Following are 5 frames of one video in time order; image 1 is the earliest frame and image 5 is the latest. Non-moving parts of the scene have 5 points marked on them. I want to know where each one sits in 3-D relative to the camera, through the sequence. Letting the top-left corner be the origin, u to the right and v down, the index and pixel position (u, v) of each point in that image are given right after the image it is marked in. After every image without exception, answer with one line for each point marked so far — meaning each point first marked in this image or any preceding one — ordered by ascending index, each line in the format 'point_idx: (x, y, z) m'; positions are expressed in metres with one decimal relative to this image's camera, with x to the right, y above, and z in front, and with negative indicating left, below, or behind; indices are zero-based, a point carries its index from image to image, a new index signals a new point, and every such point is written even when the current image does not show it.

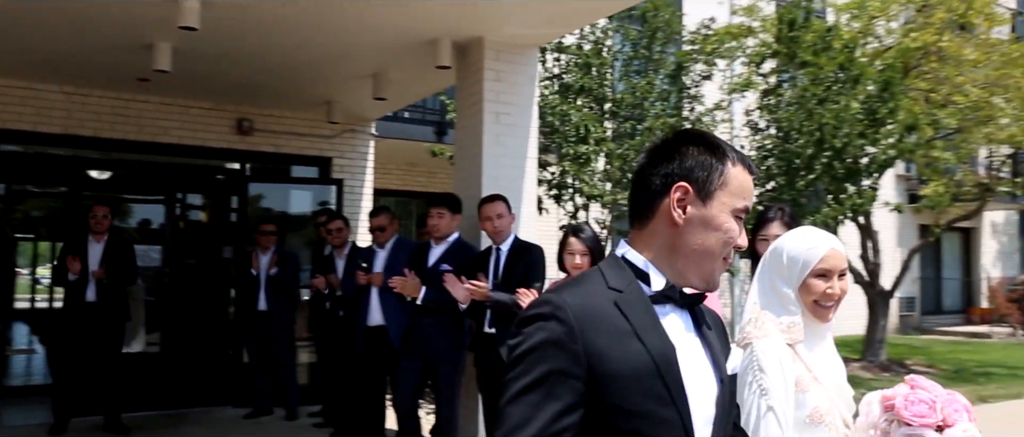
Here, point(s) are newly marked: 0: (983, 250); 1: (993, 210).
0: (+10.2, -0.6, +19.1) m
1: (+10.1, +0.3, +18.5) m
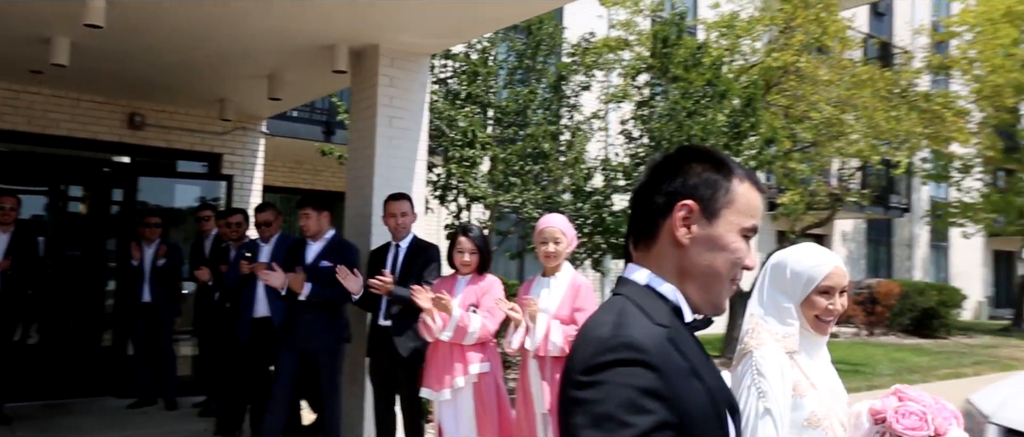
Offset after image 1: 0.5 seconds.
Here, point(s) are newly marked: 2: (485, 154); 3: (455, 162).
0: (+7.6, -0.8, +20.7) m
1: (+7.6, +0.1, +20.1) m
2: (-0.2, +0.6, +8.2) m
3: (-0.5, +0.5, +8.2) m
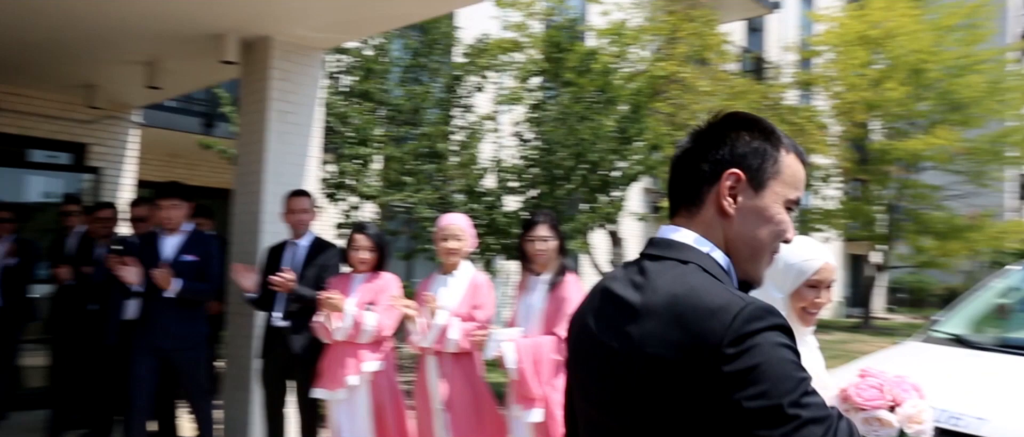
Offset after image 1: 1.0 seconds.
0: (+4.8, -0.9, +21.4) m
1: (+4.9, 0.0, +20.8) m
2: (-1.2, +0.6, +8.1) m
3: (-1.5, +0.5, +8.0) m
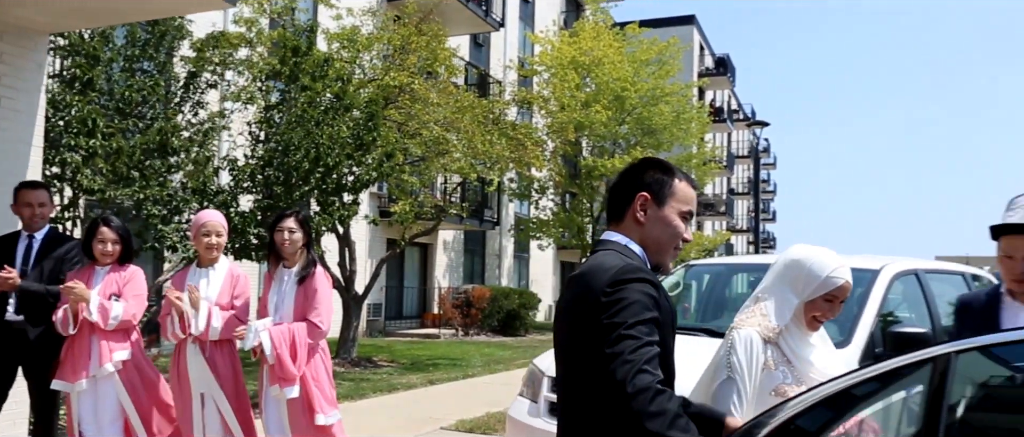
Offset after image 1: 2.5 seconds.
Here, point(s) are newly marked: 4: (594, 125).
0: (-1.9, -1.1, +22.2) m
1: (-1.6, -0.2, +21.7) m
2: (-3.5, +0.6, +7.6) m
3: (-3.8, +0.6, +7.5) m
4: (+1.8, +2.1, +19.9) m
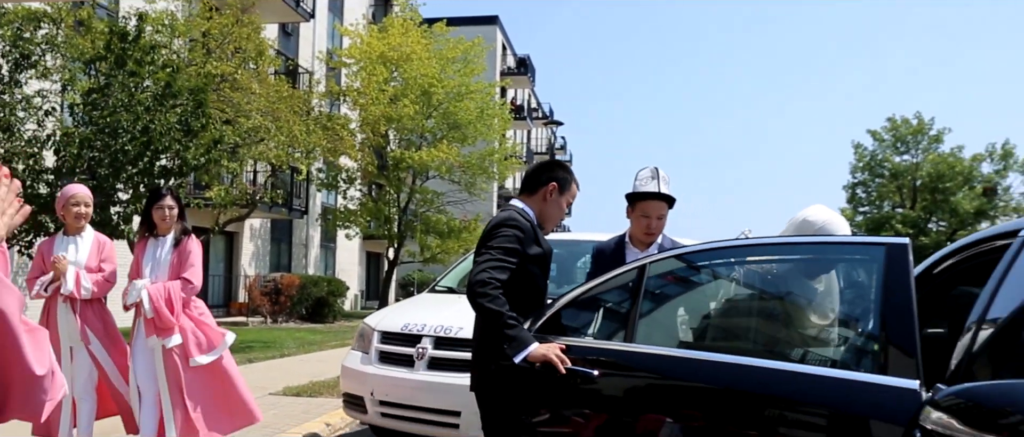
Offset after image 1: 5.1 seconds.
0: (-6.7, -0.8, +22.2) m
1: (-6.3, +0.1, +21.7) m
2: (-5.0, +0.8, +7.6) m
3: (-5.3, +0.8, +7.4) m
4: (-2.5, +2.3, +20.7) m
